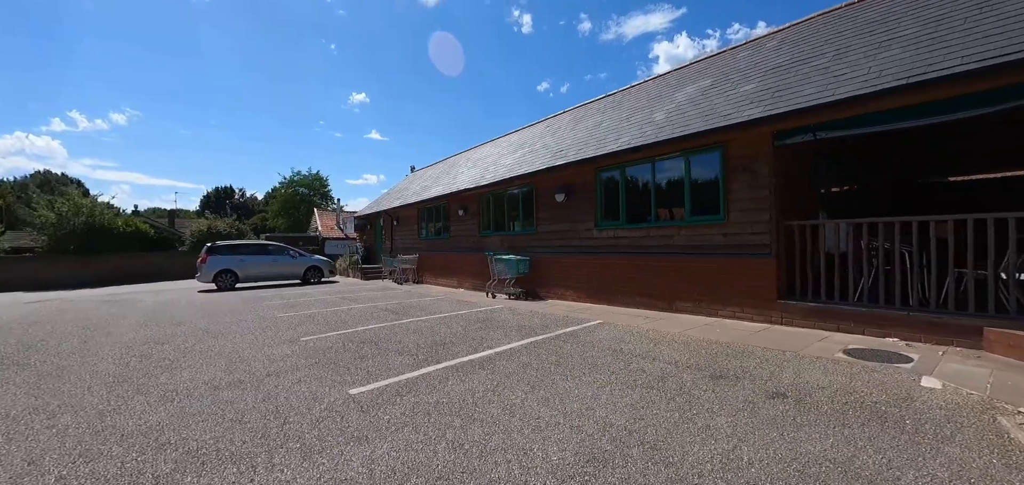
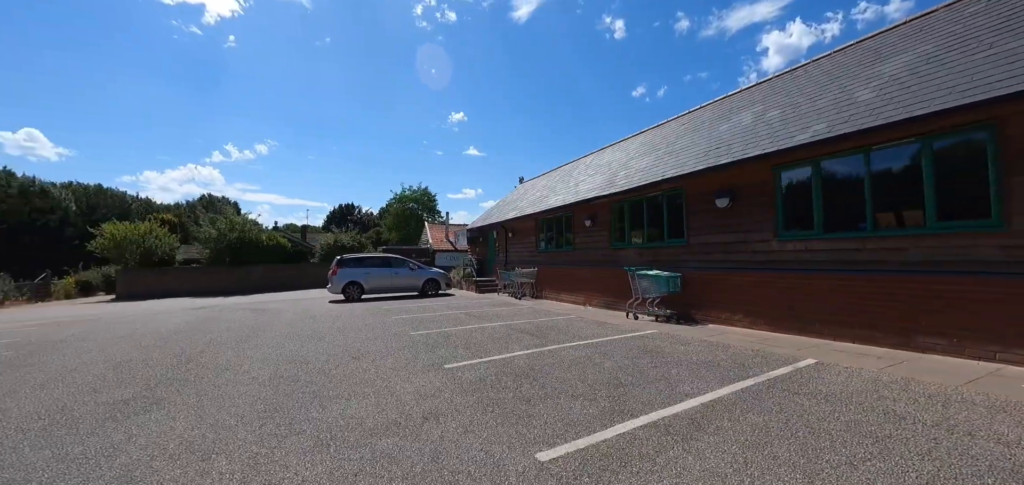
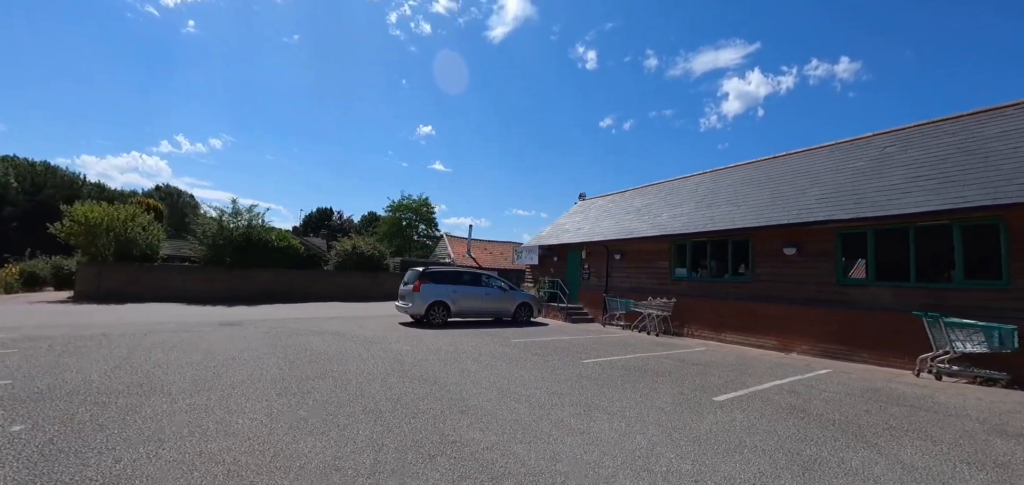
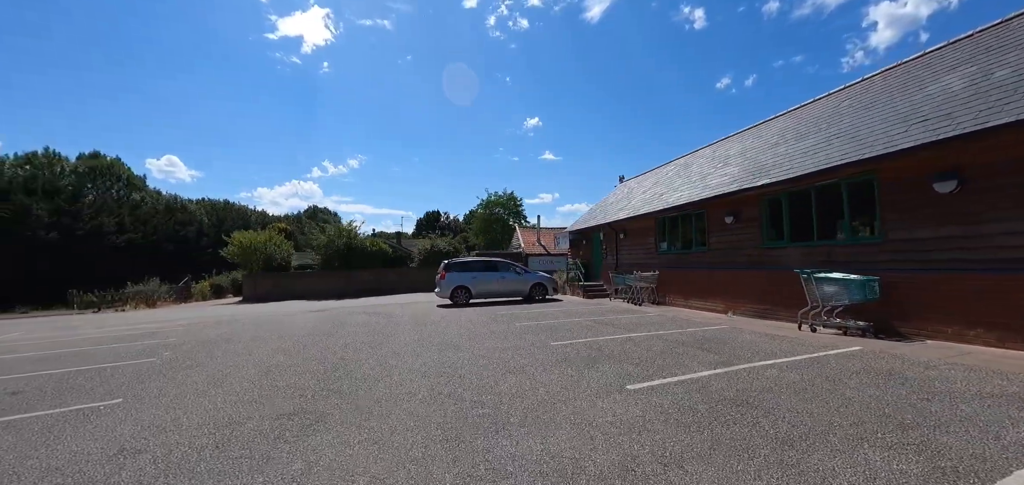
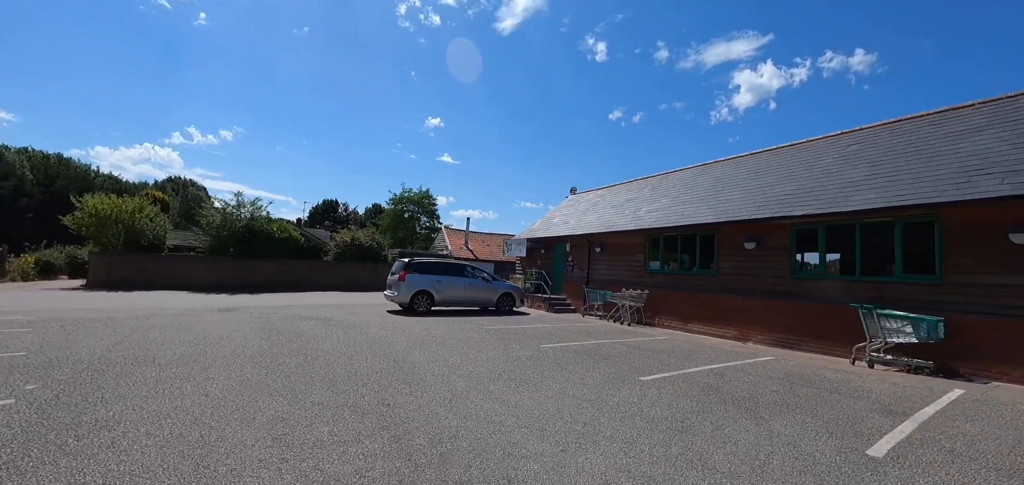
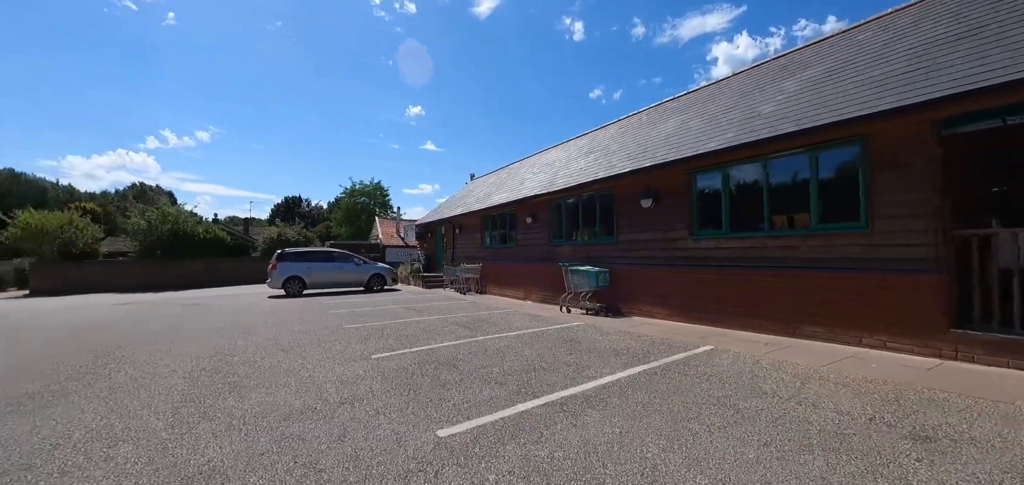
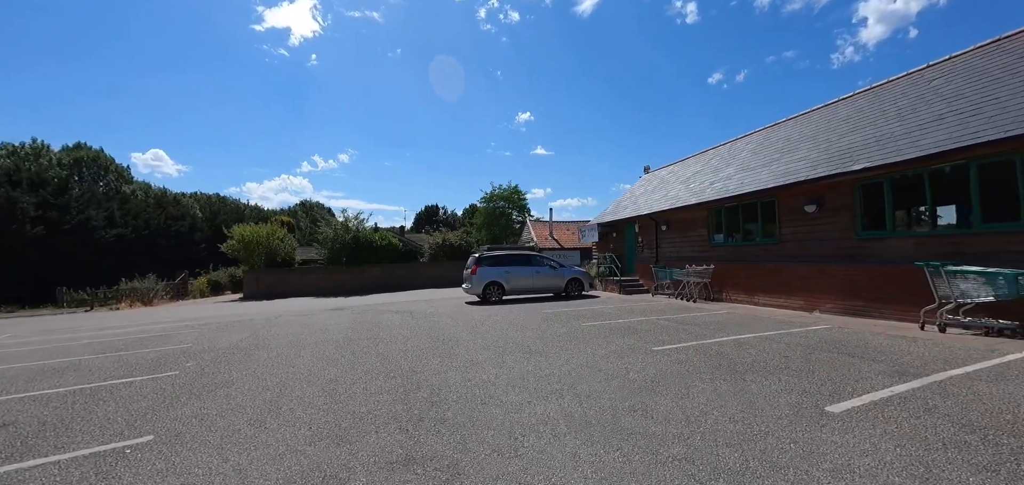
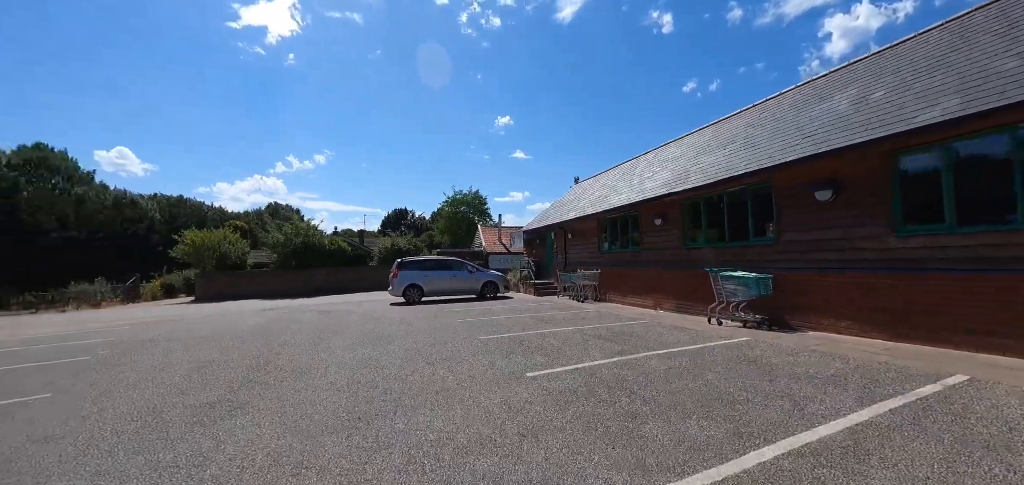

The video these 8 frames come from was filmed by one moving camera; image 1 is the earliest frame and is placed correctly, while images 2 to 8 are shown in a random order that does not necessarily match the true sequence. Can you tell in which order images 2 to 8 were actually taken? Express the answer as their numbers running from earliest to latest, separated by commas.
6, 2, 8, 4, 7, 5, 3
